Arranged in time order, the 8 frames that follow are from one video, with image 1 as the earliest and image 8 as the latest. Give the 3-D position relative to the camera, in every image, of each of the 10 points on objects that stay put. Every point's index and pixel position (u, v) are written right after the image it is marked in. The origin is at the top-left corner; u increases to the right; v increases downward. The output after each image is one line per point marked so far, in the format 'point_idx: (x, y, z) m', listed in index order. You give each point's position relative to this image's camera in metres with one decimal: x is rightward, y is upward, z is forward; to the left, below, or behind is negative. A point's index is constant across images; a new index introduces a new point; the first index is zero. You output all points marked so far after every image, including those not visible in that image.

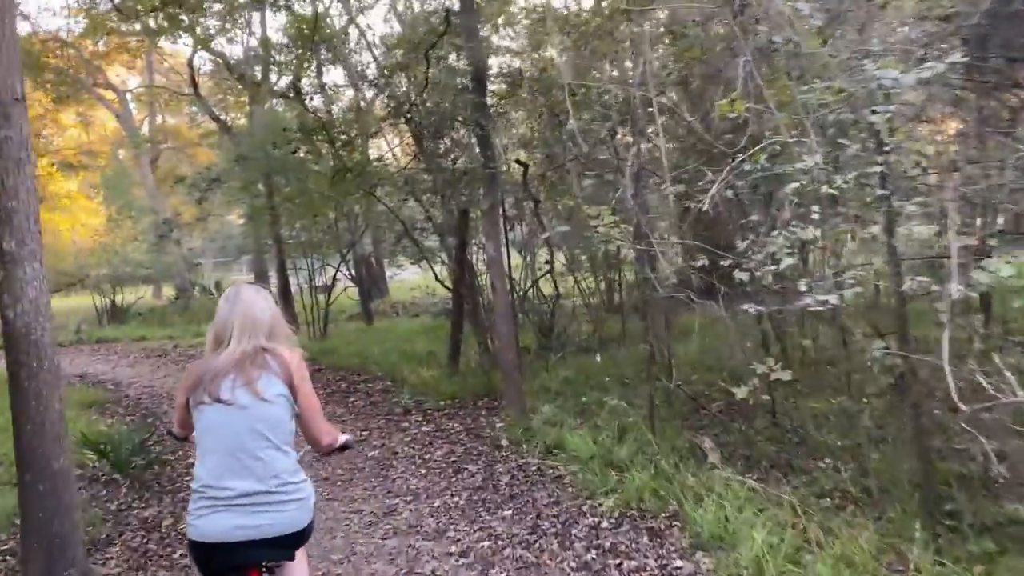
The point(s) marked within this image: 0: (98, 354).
0: (-8.5, -1.3, +17.1) m
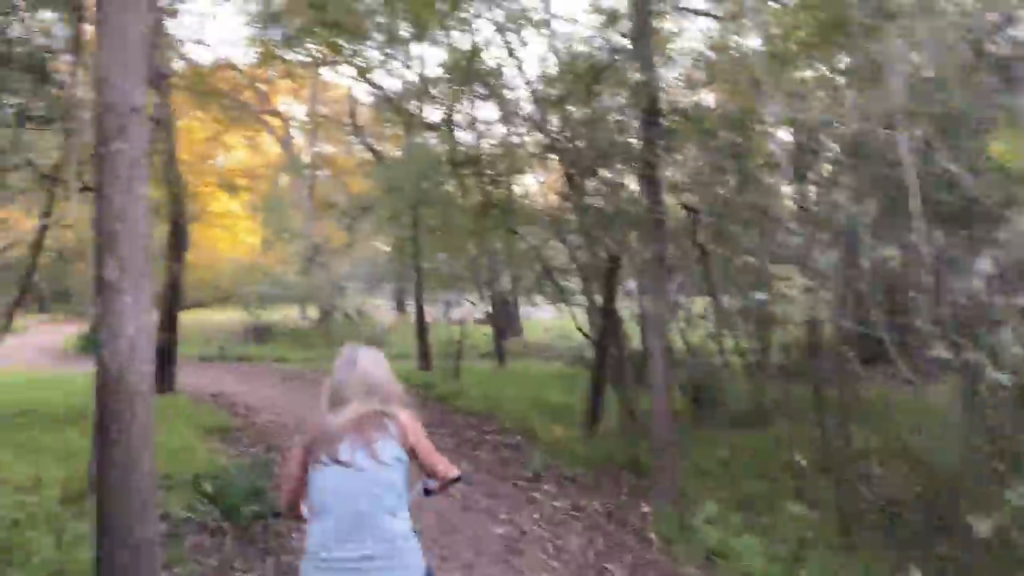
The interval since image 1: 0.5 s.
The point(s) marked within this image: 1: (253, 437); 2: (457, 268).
0: (-5.7, -1.7, +17.4) m
1: (-3.1, -1.8, +9.9) m
2: (-1.0, +0.4, +15.1) m
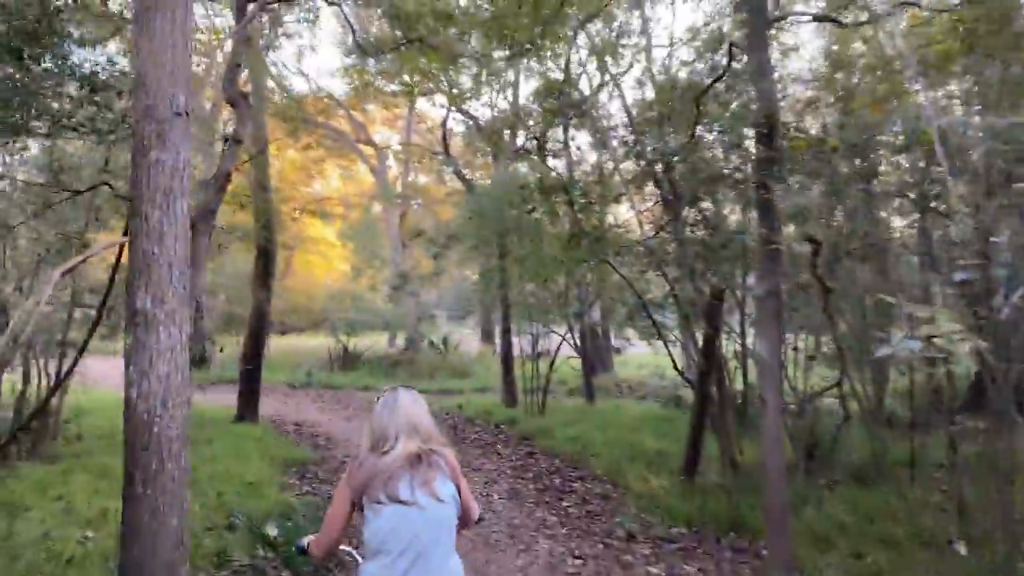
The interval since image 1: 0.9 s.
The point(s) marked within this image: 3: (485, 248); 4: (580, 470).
0: (-3.9, -2.2, +17.2) m
1: (-2.1, -2.1, +9.5) m
2: (+0.6, -0.2, +14.5) m
3: (-0.5, +0.6, +14.6) m
4: (+0.8, -2.1, +9.5) m
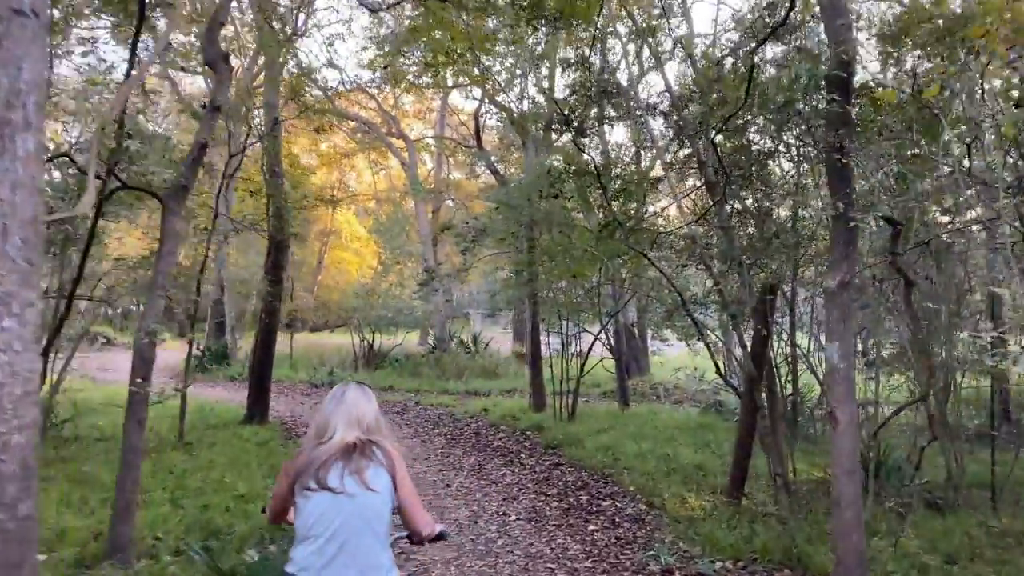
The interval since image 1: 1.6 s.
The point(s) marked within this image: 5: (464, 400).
0: (-3.3, -2.1, +16.4) m
1: (-1.9, -2.0, +8.6) m
2: (+1.1, -0.1, +13.5) m
3: (0.0, +0.7, +13.6) m
4: (+1.0, -2.0, +8.5) m
5: (-0.9, -2.1, +15.6) m
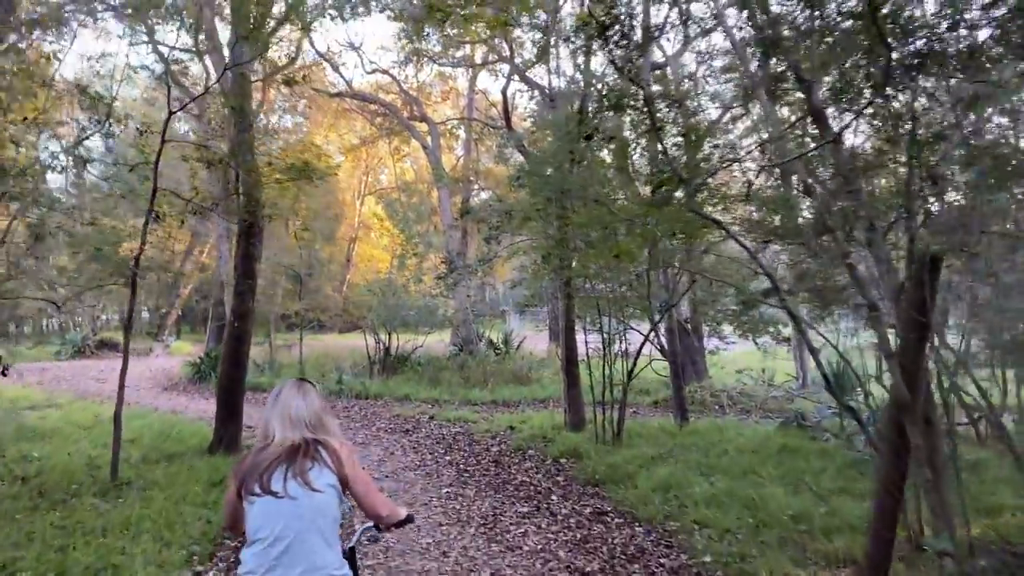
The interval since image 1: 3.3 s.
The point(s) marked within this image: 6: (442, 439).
0: (-2.7, -2.1, +14.0) m
1: (-1.7, -1.9, +6.2) m
2: (+1.4, 0.0, +11.0) m
3: (+0.4, +0.8, +11.1) m
4: (+1.2, -1.9, +6.0) m
5: (-0.4, -2.0, +13.1) m
6: (-0.9, -2.0, +11.0) m
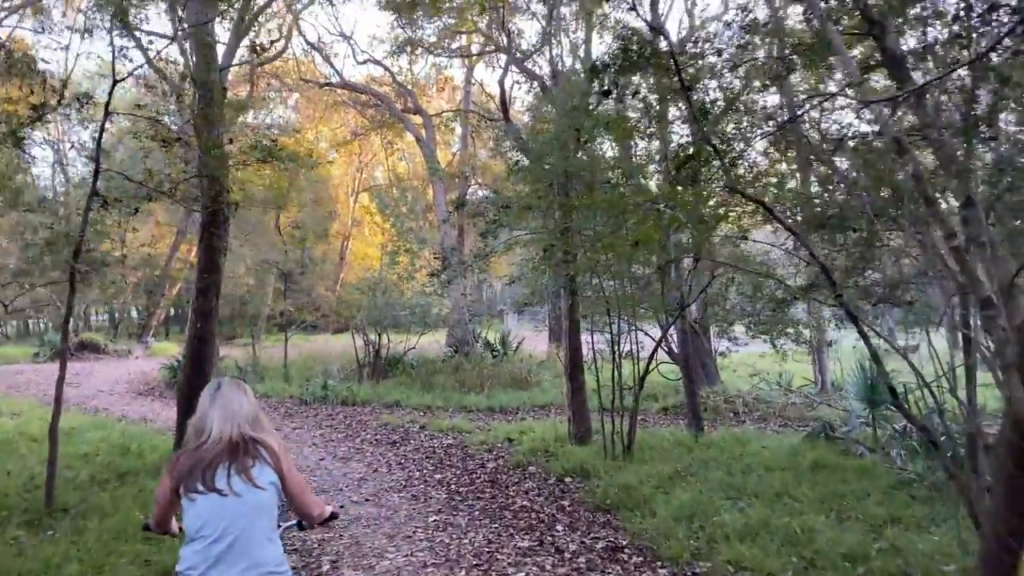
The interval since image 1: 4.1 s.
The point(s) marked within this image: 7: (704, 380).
0: (-2.8, -2.0, +12.9) m
1: (-1.7, -1.9, +5.1) m
2: (+1.4, +0.1, +9.9) m
3: (+0.4, +0.9, +10.0) m
4: (+1.2, -1.8, +4.9) m
5: (-0.4, -1.9, +12.0) m
6: (-0.9, -1.9, +9.9) m
7: (+3.4, -1.6, +14.8) m
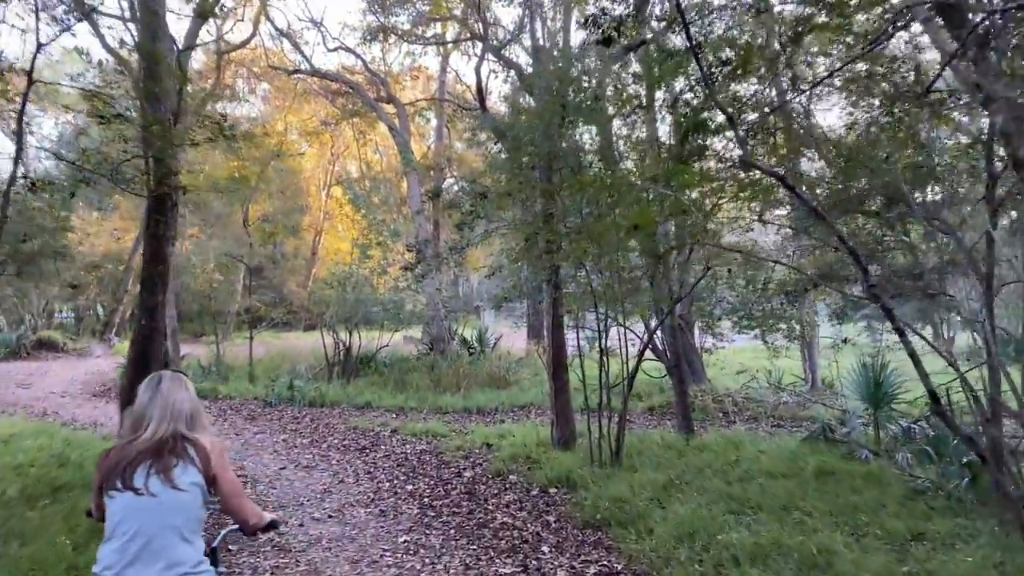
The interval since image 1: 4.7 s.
0: (-3.1, -1.9, +12.1) m
1: (-1.8, -1.9, +4.3) m
2: (+1.2, +0.1, +9.2) m
3: (+0.1, +1.0, +9.3) m
4: (+1.1, -1.8, +4.2) m
5: (-0.7, -1.9, +11.3) m
6: (-1.2, -1.9, +9.1) m
7: (+3.0, -1.5, +14.1) m
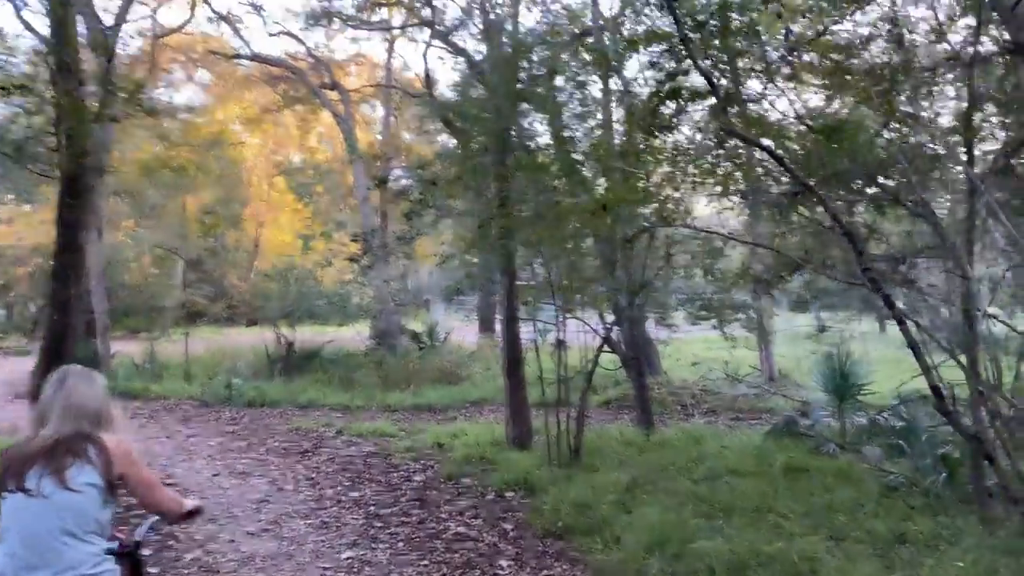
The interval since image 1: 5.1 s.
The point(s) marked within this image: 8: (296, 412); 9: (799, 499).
0: (-3.8, -1.8, +11.4) m
1: (-2.0, -1.8, +3.7) m
2: (+0.7, +0.2, +8.7) m
3: (-0.4, +1.1, +8.7) m
4: (+0.9, -1.7, +3.7) m
5: (-1.3, -1.7, +10.7) m
6: (-1.7, -1.8, +8.5) m
7: (+2.2, -1.4, +13.7) m
8: (-3.2, -1.8, +12.3) m
9: (+2.2, -1.6, +6.3) m
